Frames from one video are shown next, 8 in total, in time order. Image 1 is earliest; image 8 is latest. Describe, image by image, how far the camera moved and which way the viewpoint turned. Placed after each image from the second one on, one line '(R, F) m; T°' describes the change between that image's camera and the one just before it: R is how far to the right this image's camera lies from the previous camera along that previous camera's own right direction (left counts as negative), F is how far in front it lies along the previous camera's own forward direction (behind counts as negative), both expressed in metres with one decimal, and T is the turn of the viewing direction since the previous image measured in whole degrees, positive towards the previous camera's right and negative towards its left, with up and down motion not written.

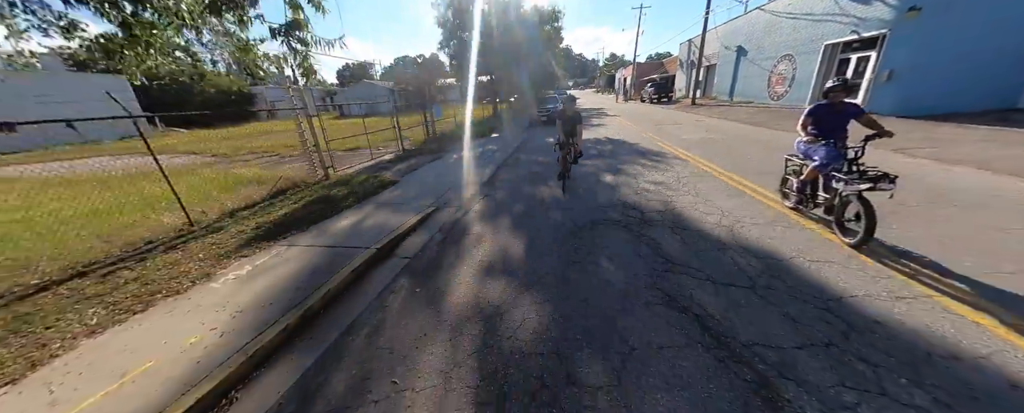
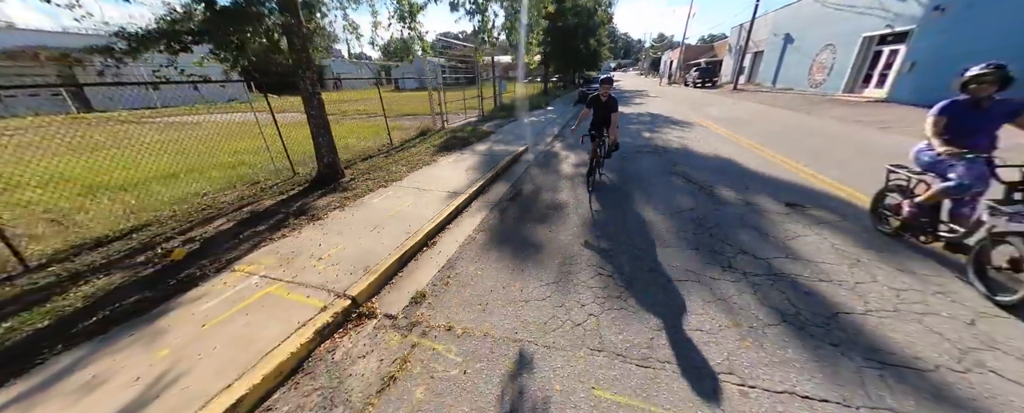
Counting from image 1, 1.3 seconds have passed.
(-0.9, -3.1) m; -5°
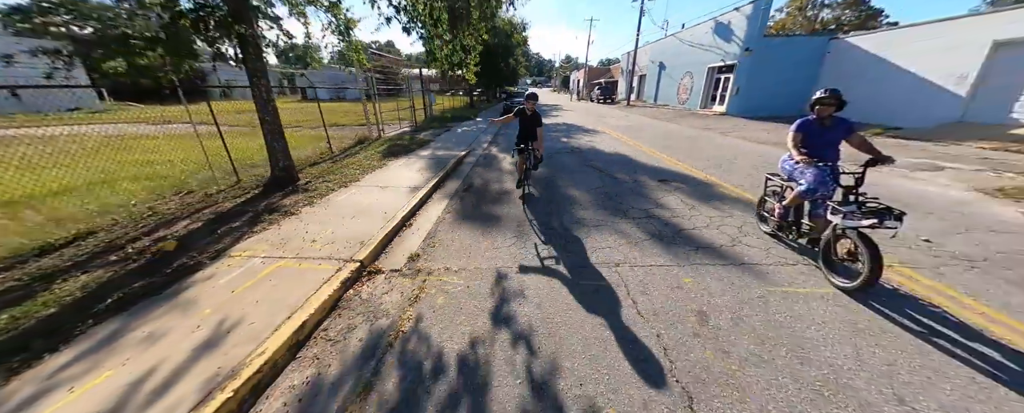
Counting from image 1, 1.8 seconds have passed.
(-0.5, -1.0) m; +14°
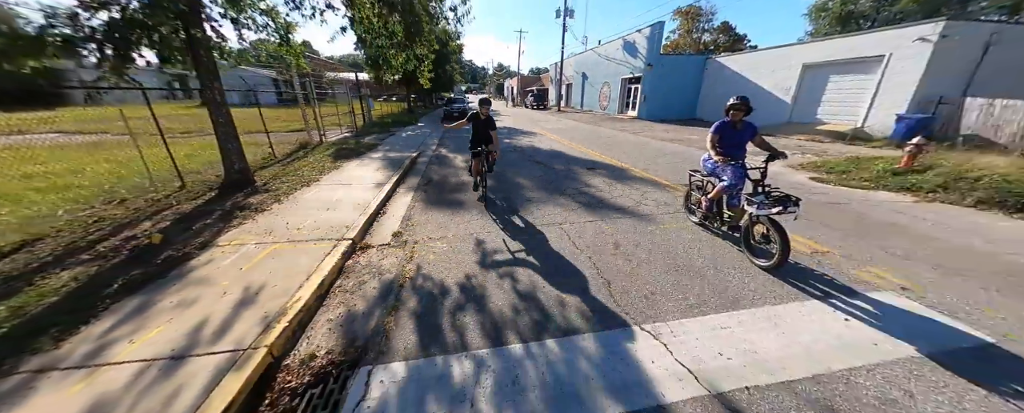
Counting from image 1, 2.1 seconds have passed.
(-0.4, -0.9) m; +11°
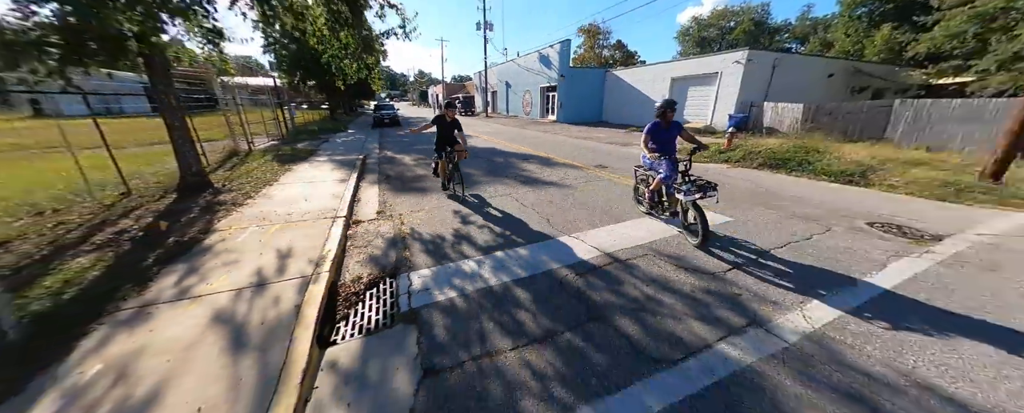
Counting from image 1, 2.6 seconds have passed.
(-0.5, -1.3) m; +13°
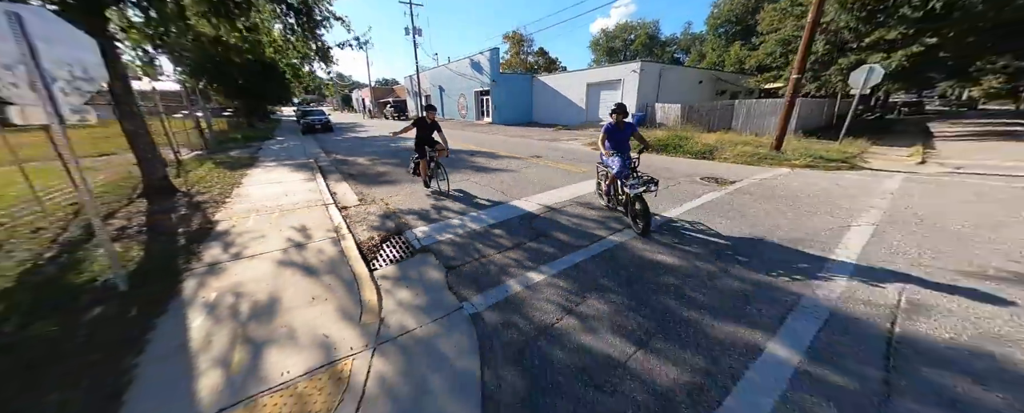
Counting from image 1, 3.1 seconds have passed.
(-0.5, -1.4) m; +11°
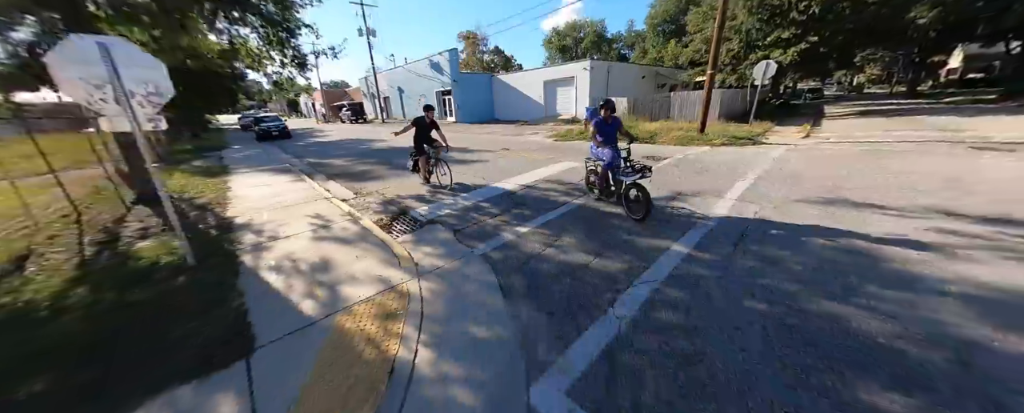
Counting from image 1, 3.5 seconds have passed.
(-0.4, -1.1) m; +6°
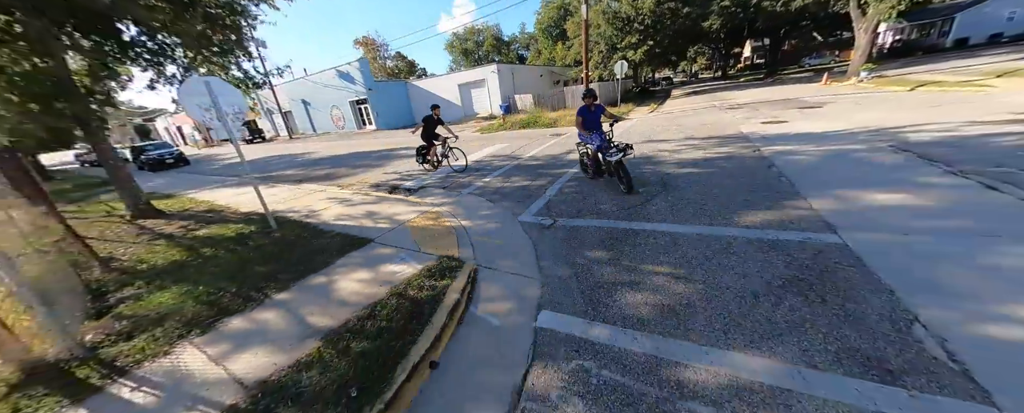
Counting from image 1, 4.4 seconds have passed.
(-1.1, -2.5) m; +14°
